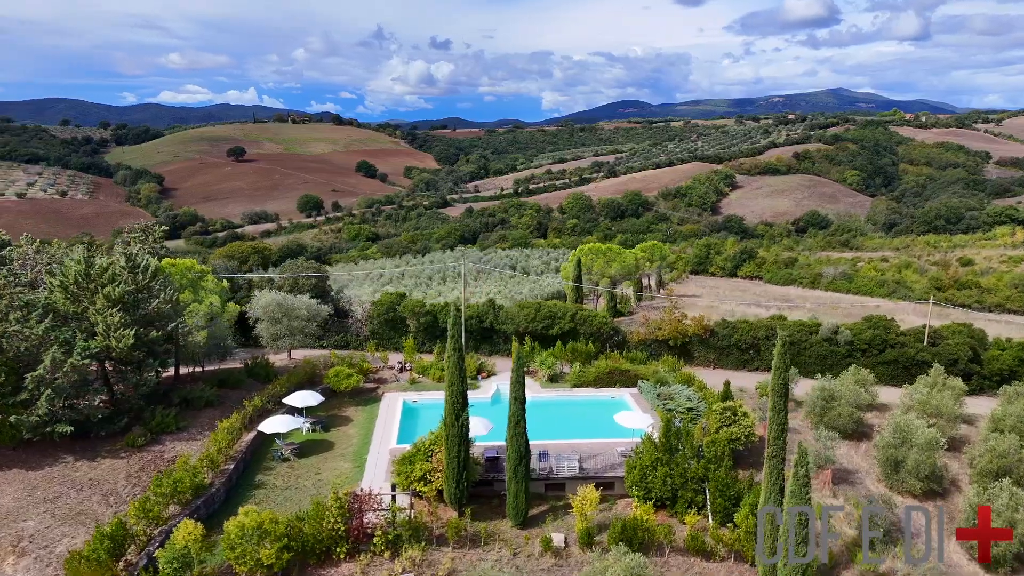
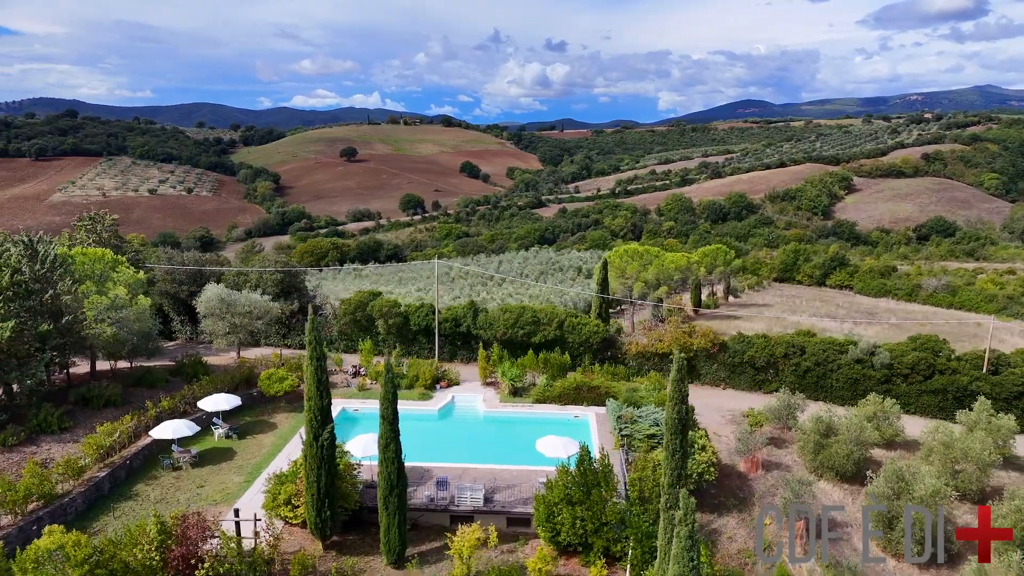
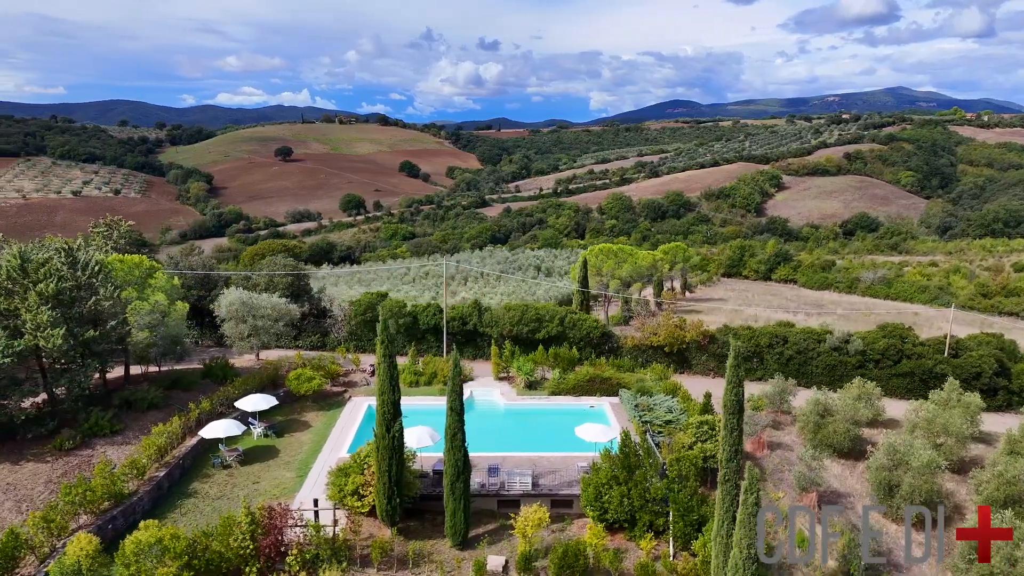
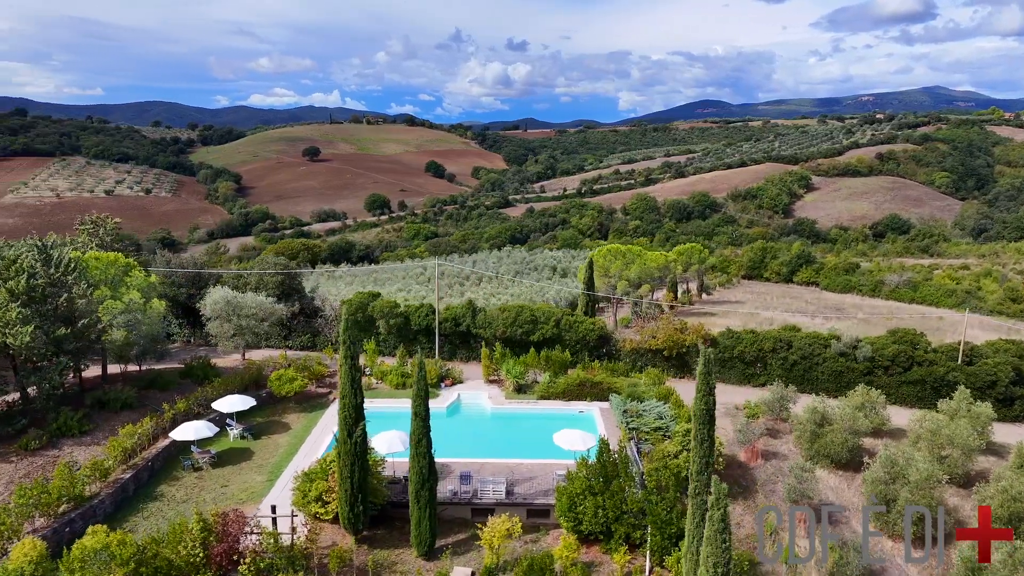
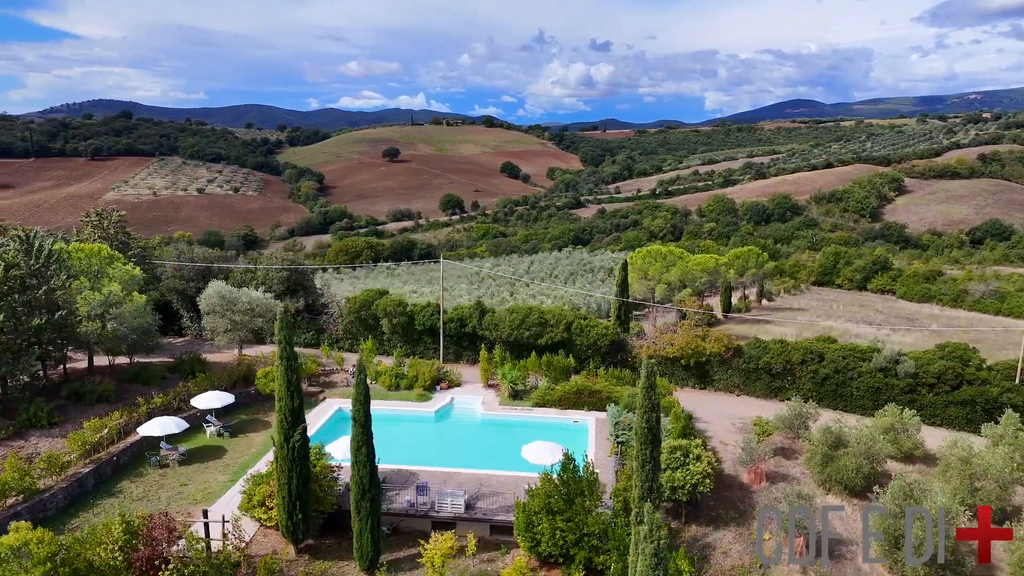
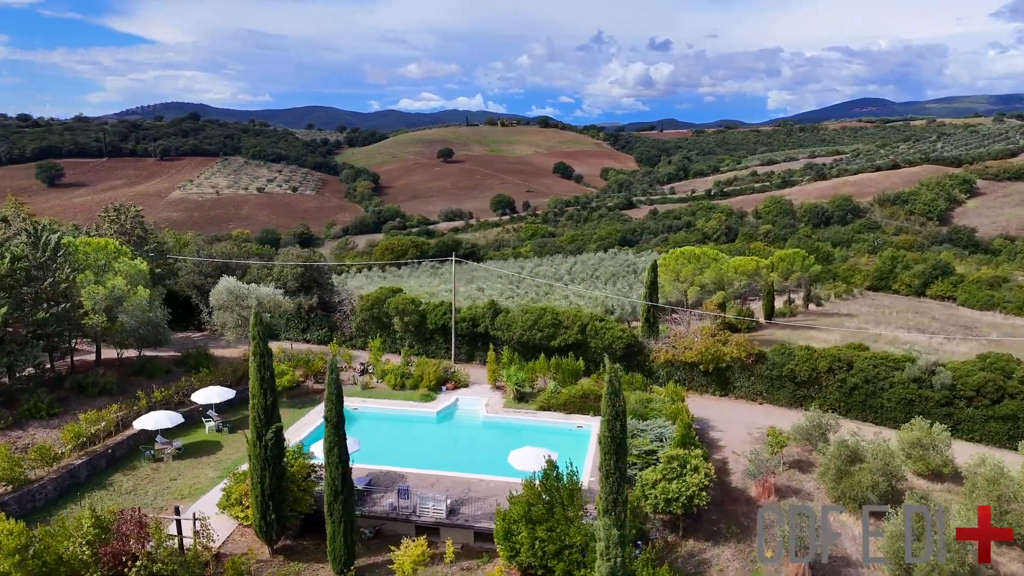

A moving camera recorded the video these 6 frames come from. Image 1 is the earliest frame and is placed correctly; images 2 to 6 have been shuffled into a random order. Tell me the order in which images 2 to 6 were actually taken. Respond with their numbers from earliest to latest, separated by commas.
3, 4, 2, 5, 6
